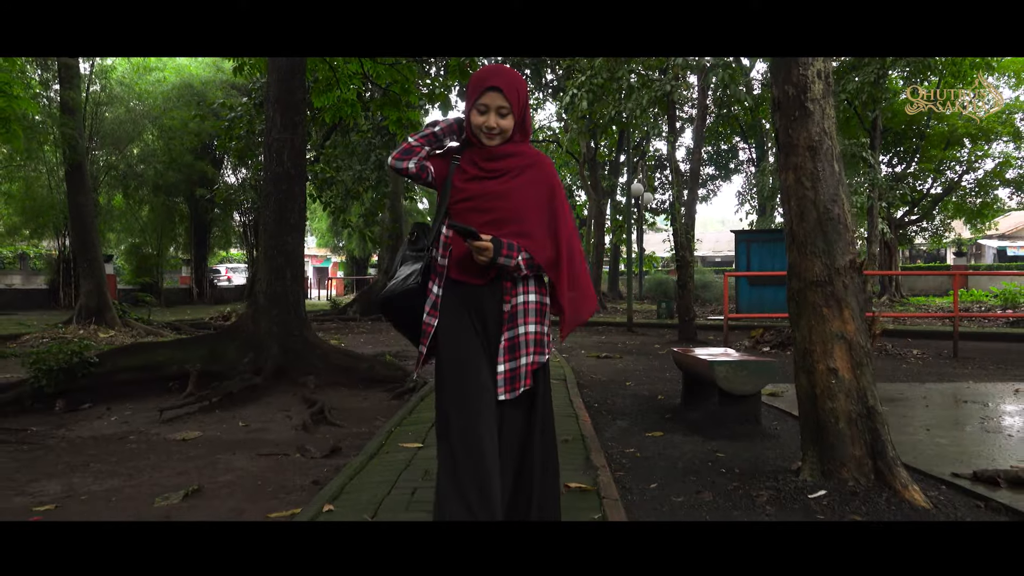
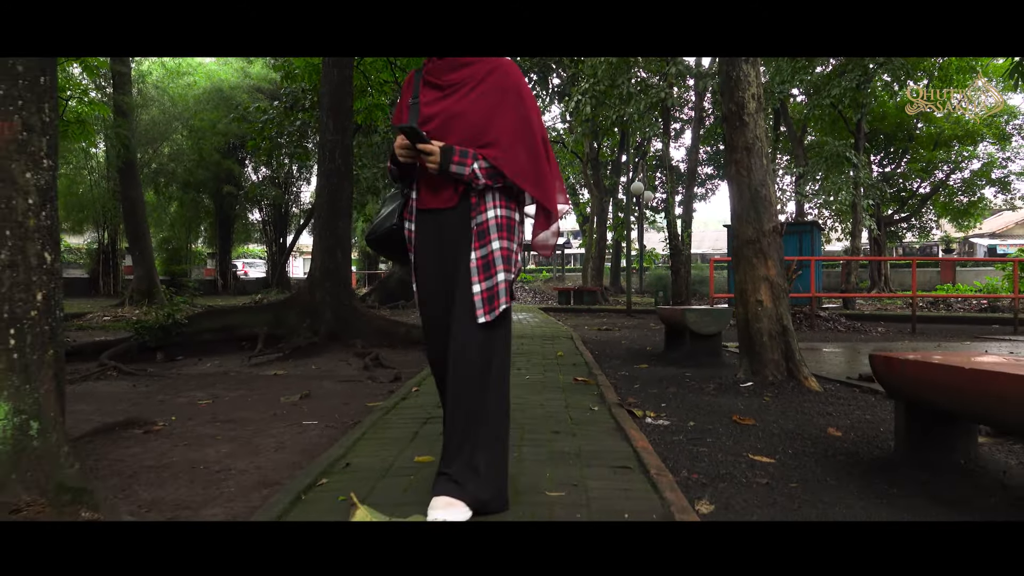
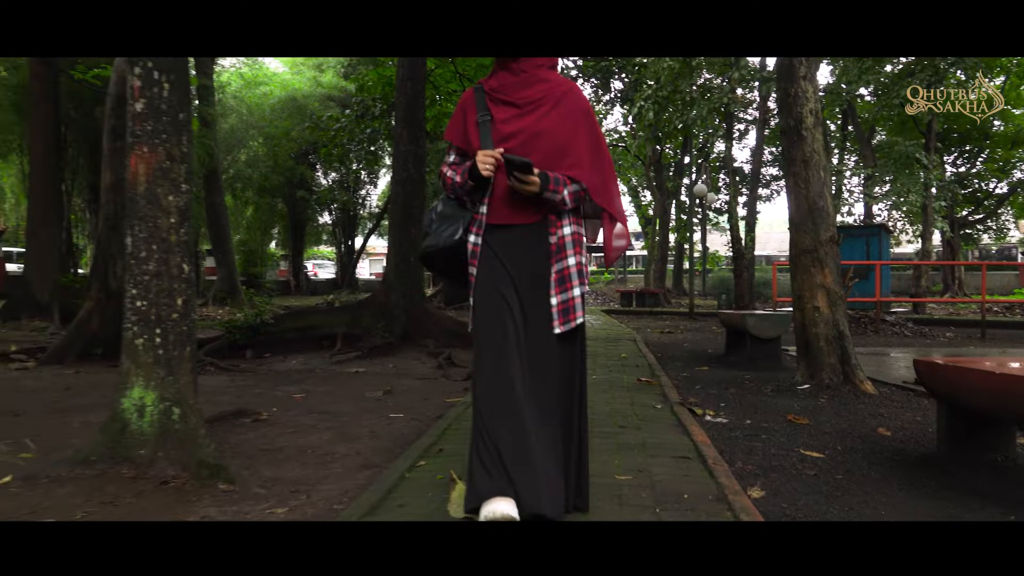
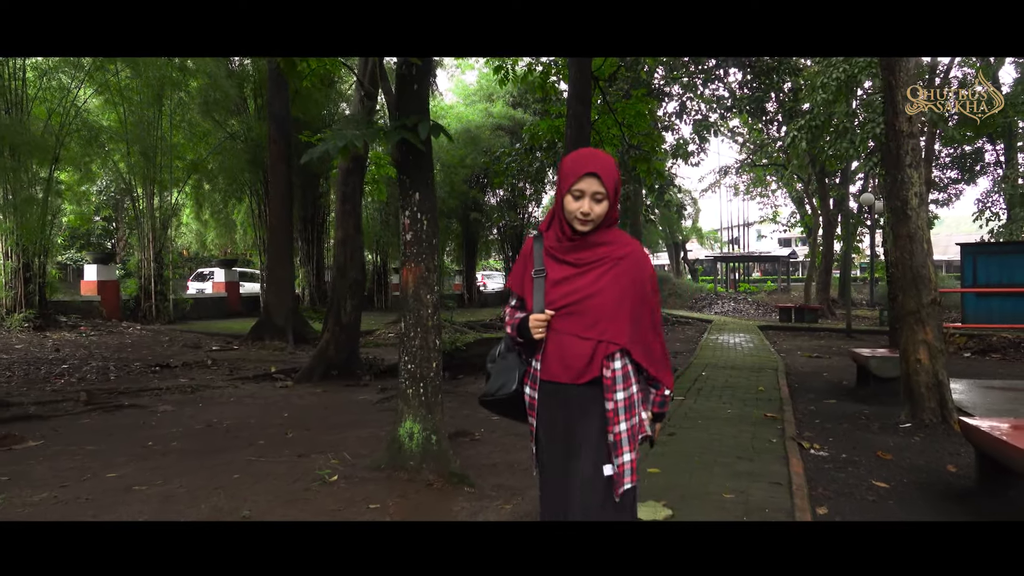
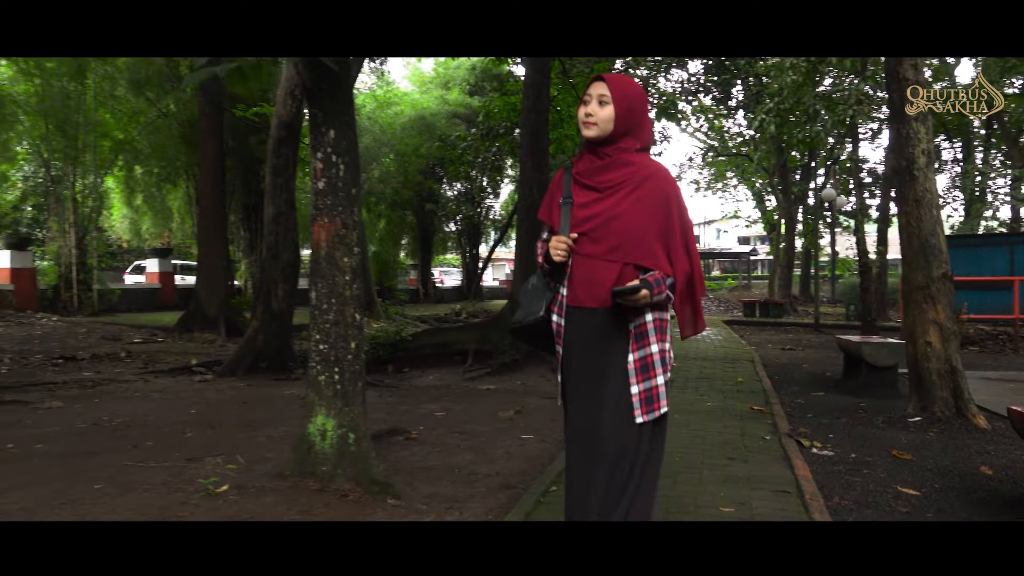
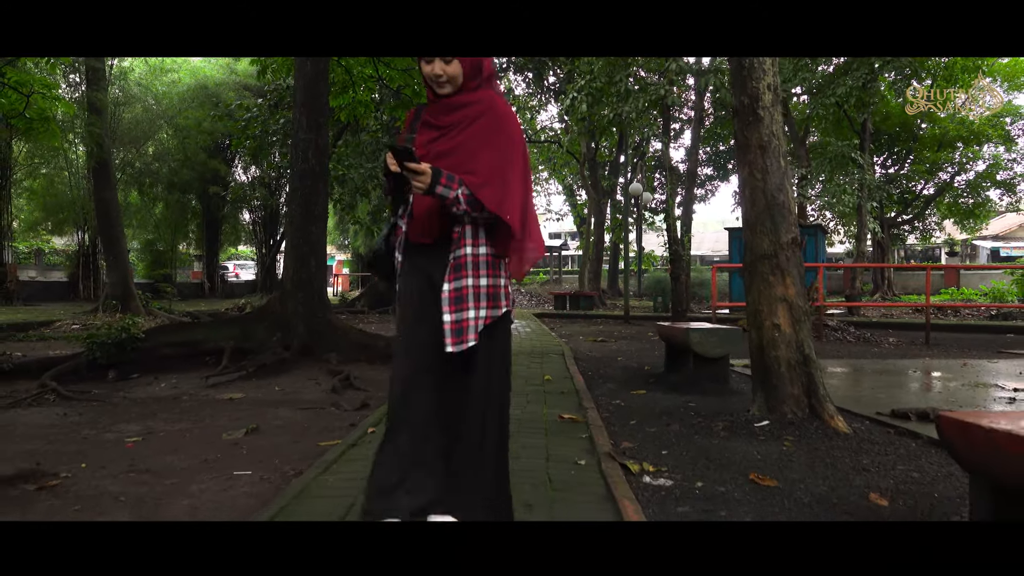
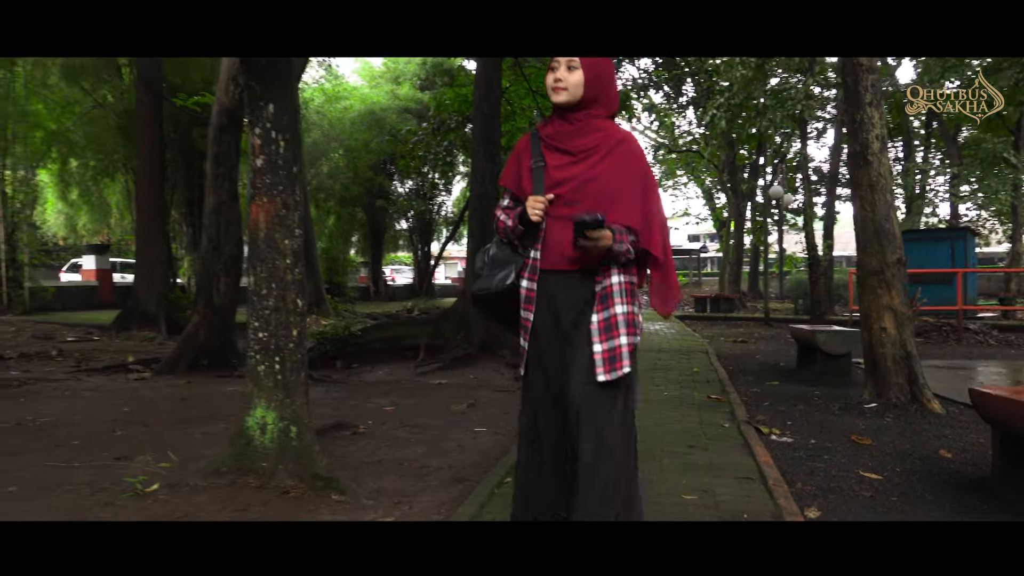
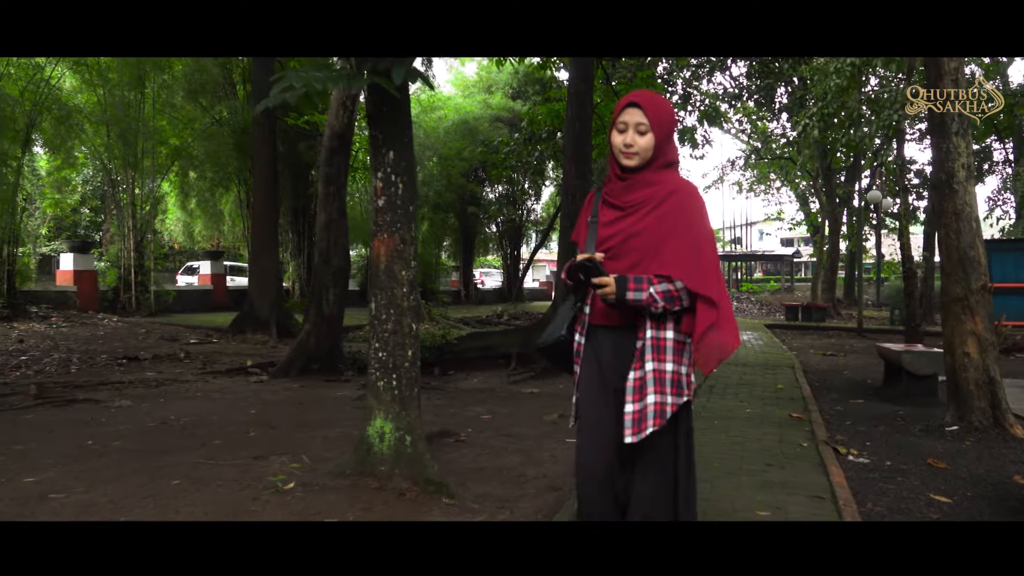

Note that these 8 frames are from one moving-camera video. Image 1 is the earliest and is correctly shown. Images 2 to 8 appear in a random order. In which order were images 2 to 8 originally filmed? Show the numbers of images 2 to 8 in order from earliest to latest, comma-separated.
6, 2, 3, 7, 5, 8, 4
